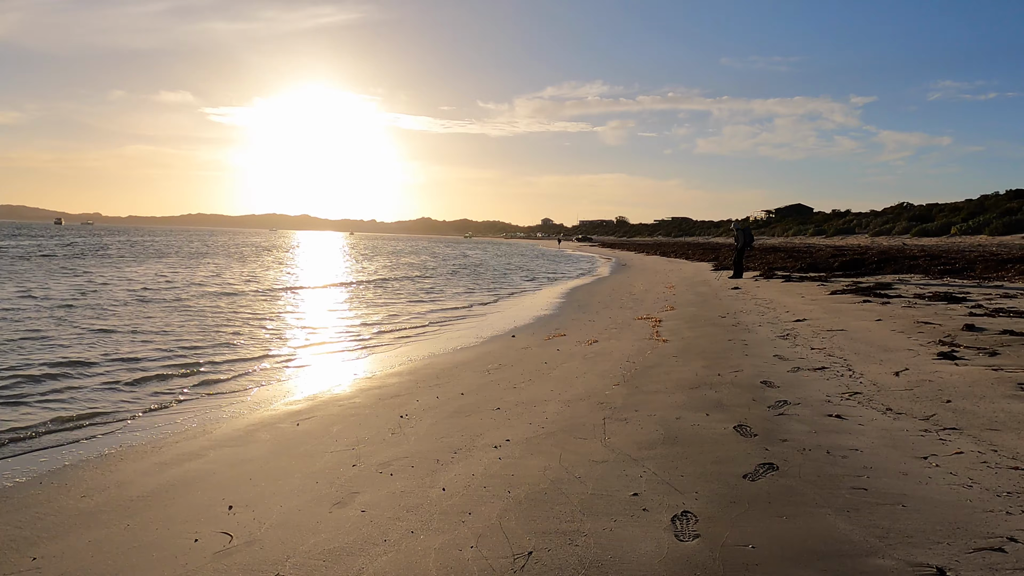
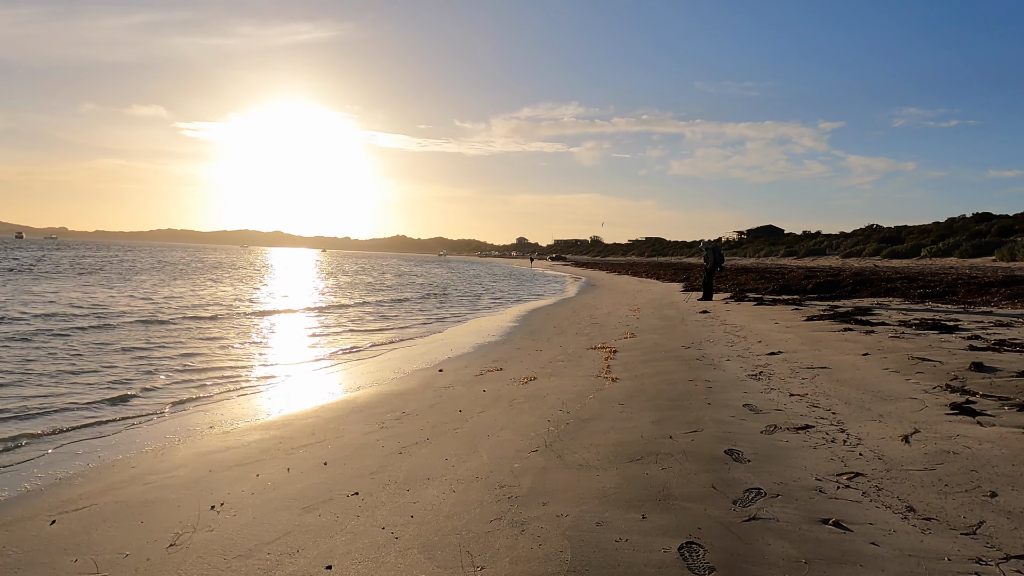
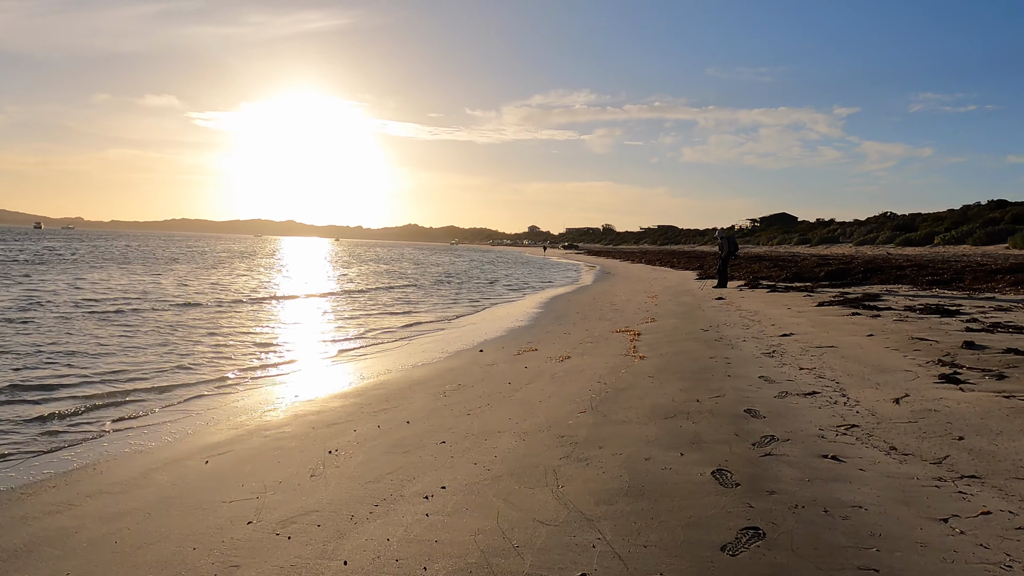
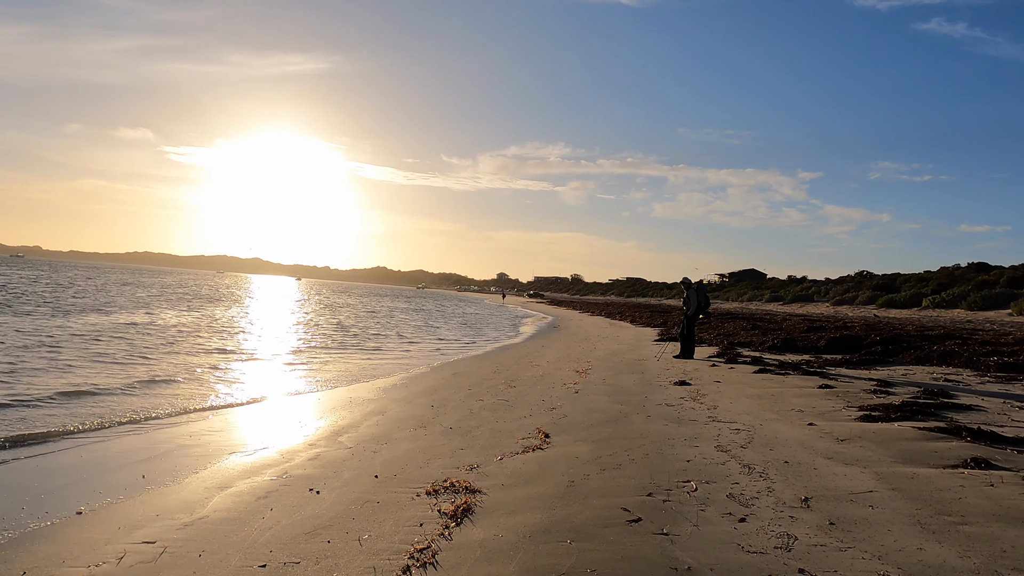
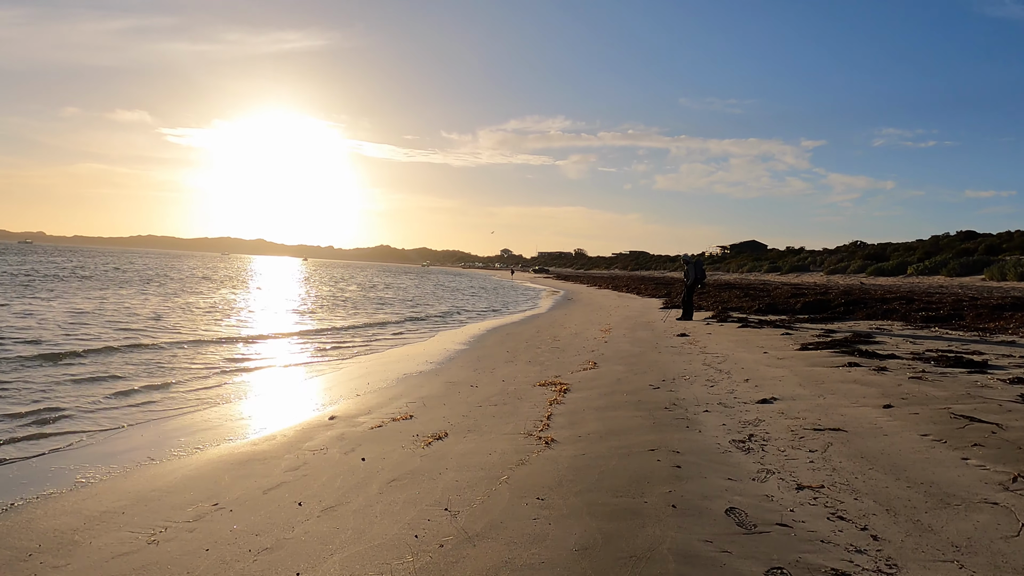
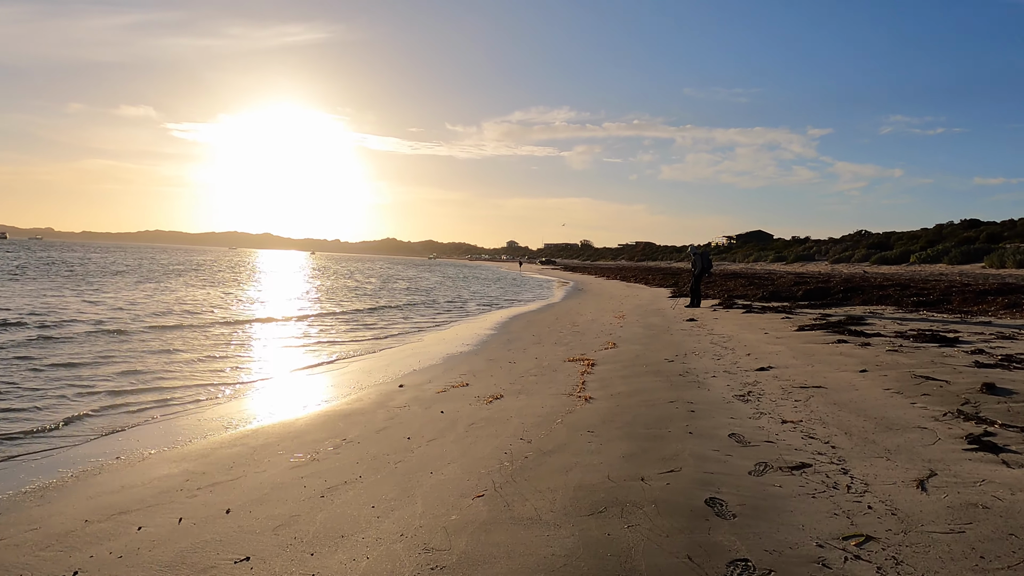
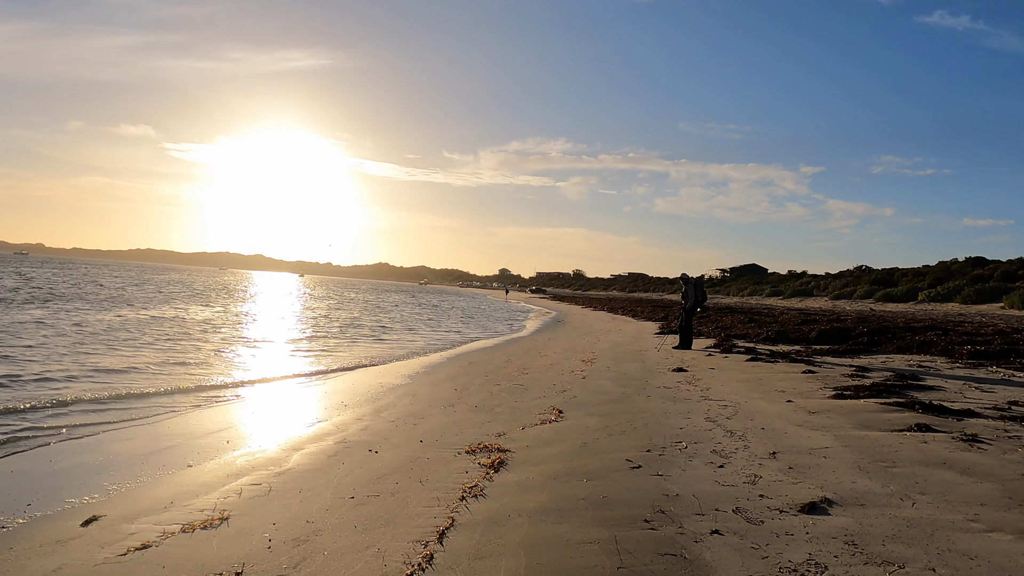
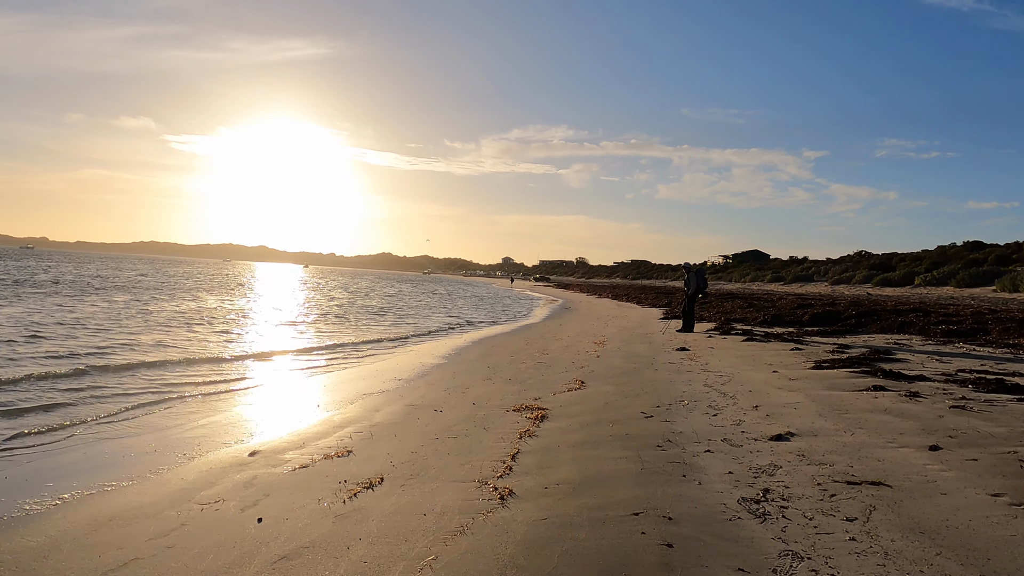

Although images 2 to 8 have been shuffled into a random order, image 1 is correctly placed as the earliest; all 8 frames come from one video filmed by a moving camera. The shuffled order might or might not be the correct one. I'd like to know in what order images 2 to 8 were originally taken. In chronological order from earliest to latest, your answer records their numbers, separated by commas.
3, 2, 6, 5, 8, 7, 4
